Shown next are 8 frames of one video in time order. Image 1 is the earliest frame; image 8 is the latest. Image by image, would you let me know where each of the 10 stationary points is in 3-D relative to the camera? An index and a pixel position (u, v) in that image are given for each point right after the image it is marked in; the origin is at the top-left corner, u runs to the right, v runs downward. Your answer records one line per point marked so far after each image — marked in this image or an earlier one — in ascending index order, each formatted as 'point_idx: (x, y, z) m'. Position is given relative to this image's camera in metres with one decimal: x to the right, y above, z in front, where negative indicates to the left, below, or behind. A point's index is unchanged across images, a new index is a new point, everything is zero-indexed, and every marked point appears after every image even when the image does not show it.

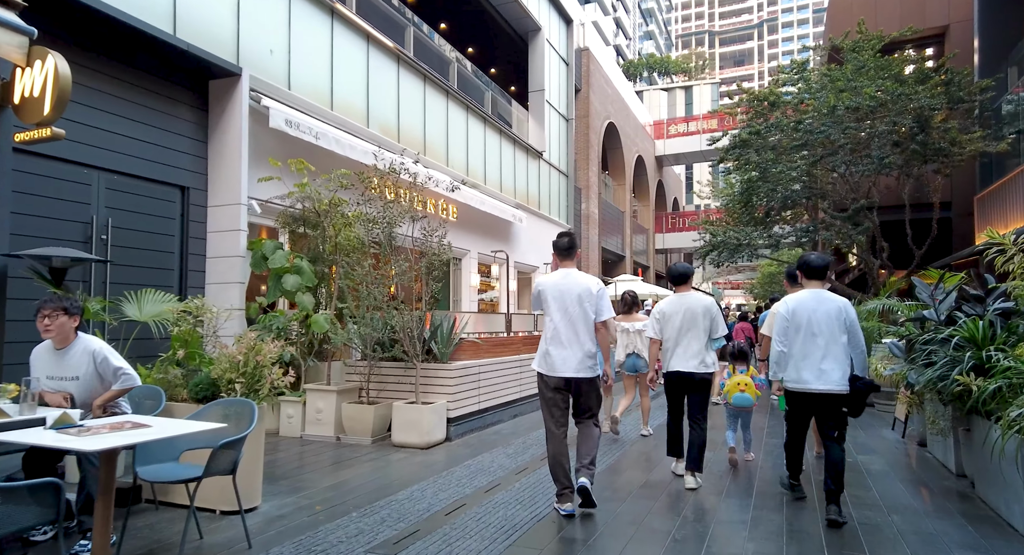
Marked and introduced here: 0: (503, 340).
0: (-0.1, -0.8, +8.3) m
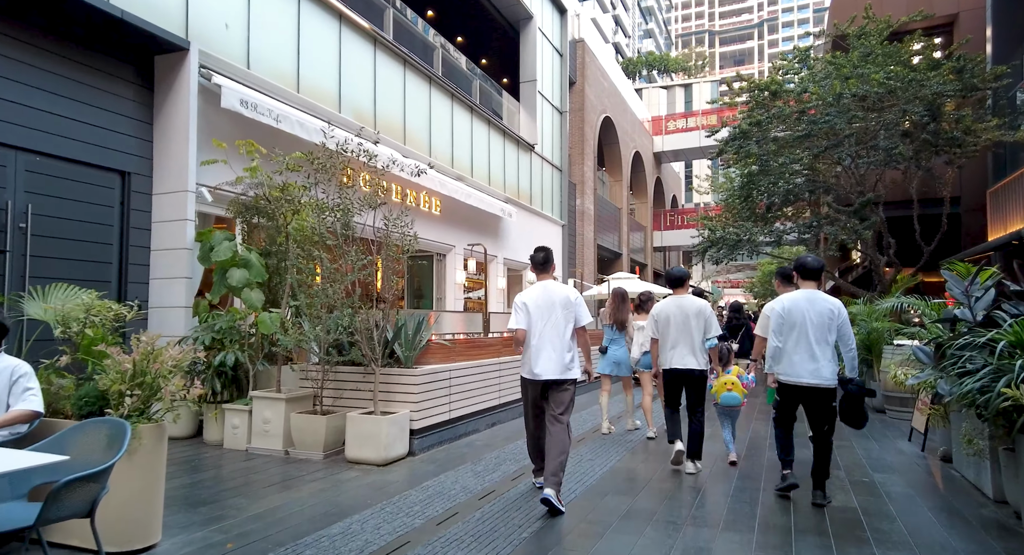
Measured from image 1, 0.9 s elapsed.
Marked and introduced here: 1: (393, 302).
0: (-0.4, -0.8, +7.5) m
1: (-1.1, -0.2, +6.0) m
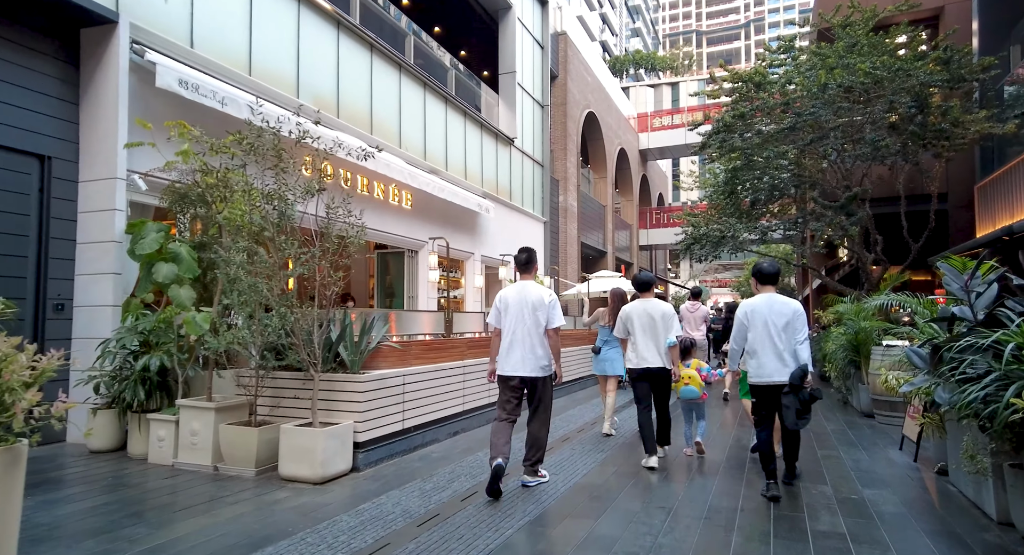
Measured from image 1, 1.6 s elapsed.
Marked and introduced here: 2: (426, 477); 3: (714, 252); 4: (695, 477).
0: (-0.8, -0.7, +7.0) m
1: (-1.5, -0.2, +5.5) m
2: (-0.7, -1.6, +5.2) m
3: (+5.1, +0.7, +16.1) m
4: (+1.5, -1.7, +5.3) m
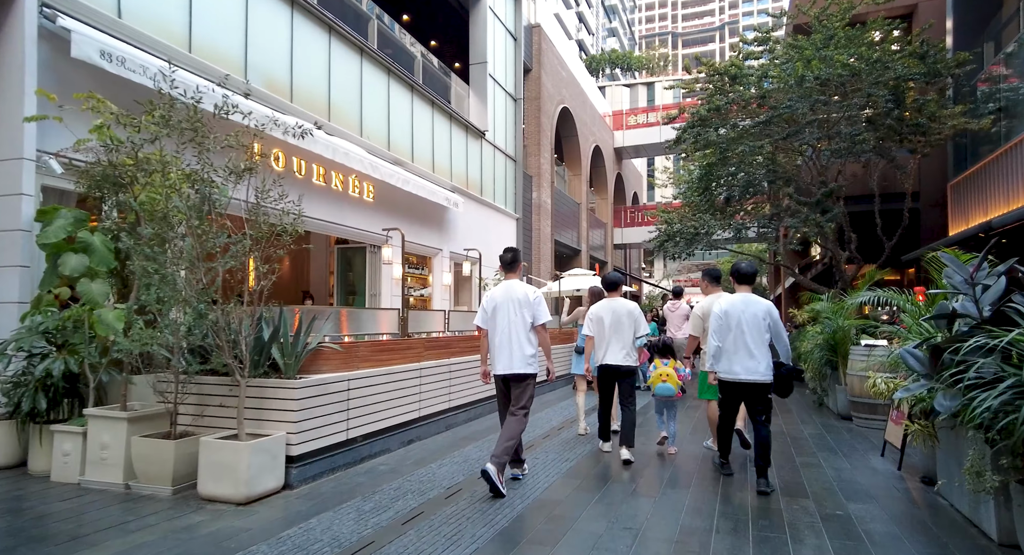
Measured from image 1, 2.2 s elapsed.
0: (-1.2, -0.7, +6.4) m
1: (-1.9, -0.1, +4.9) m
2: (-1.0, -1.6, +4.6) m
3: (+4.3, +0.7, +15.8) m
4: (+1.2, -1.6, +4.9) m
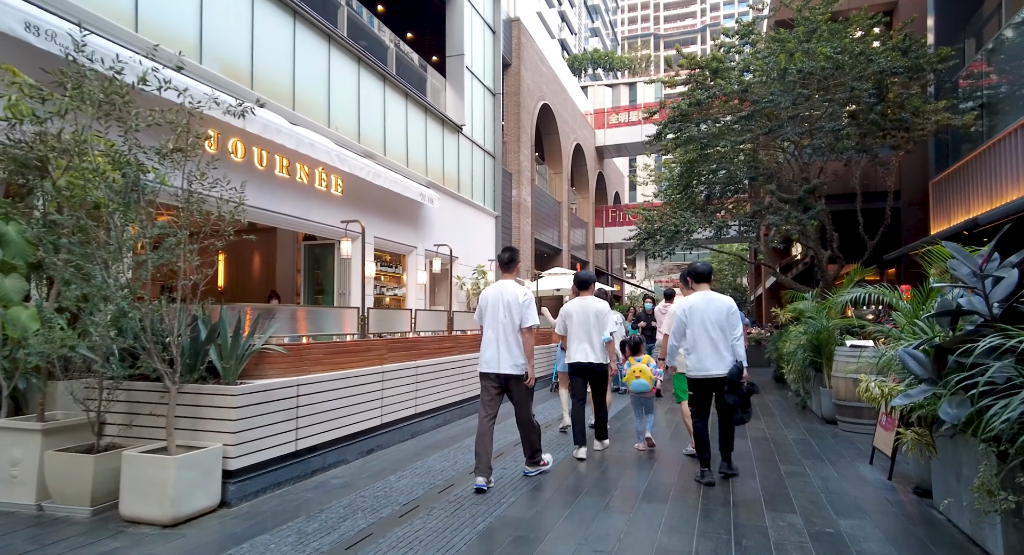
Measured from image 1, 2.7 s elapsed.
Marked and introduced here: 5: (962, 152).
0: (-1.5, -0.6, +6.0) m
1: (-2.1, -0.1, +4.4) m
2: (-1.3, -1.5, +4.2) m
3: (+3.8, +0.7, +15.5) m
4: (+0.9, -1.6, +4.5) m
5: (+8.8, +2.4, +12.5) m
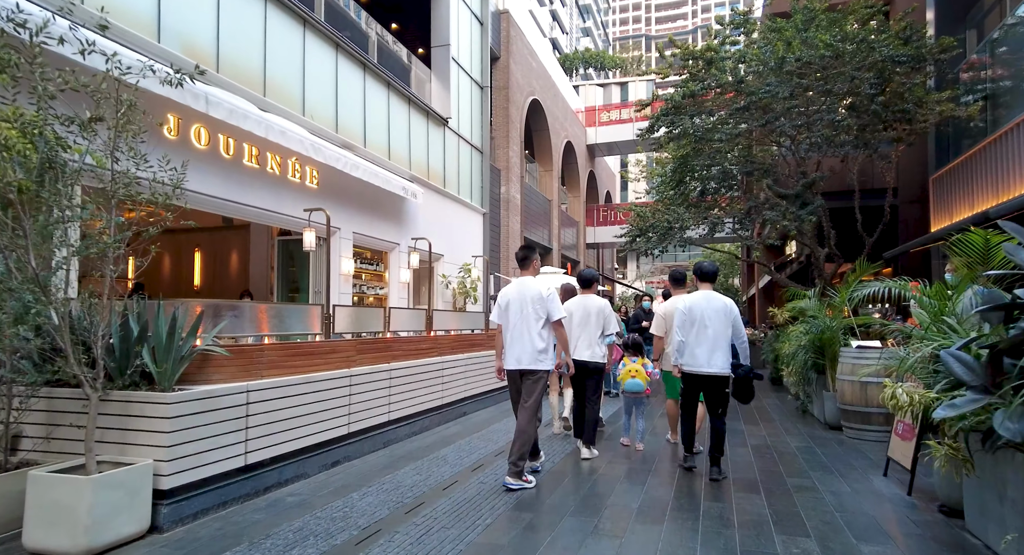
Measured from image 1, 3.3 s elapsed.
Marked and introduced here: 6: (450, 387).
0: (-1.6, -0.6, +5.4) m
1: (-2.3, -0.1, +3.9) m
2: (-1.4, -1.5, +3.6) m
3: (+3.5, +0.8, +15.0) m
4: (+0.8, -1.5, +4.0) m
5: (+8.6, +2.5, +12.1) m
6: (-0.8, -1.4, +8.0) m
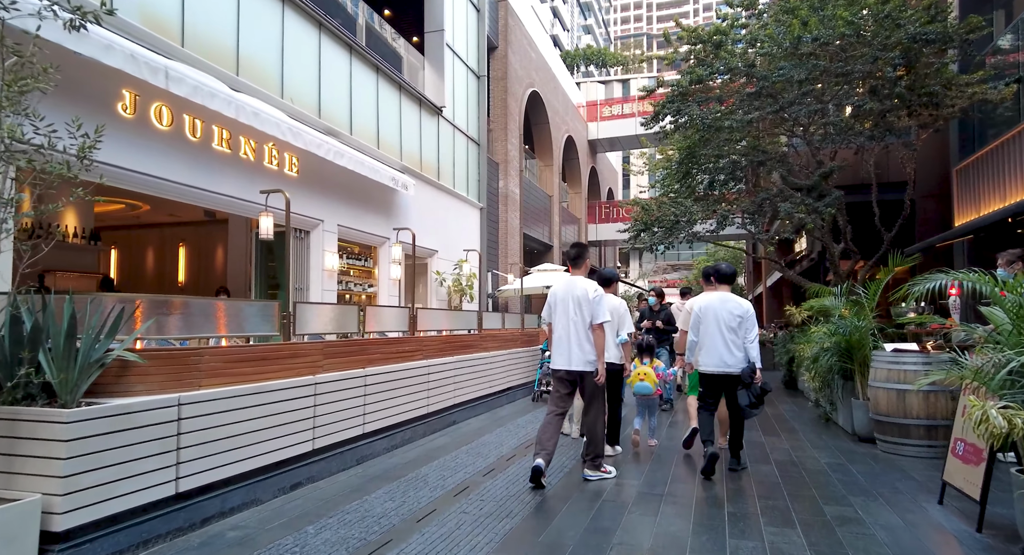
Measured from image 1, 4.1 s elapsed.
0: (-1.7, -0.5, +4.7) m
1: (-2.3, 0.0, +3.1) m
2: (-1.5, -1.4, +2.8) m
3: (+3.4, +0.8, +14.2) m
4: (+0.7, -1.5, +3.2) m
5: (+8.5, +2.5, +11.3) m
6: (-0.8, -1.3, +7.2) m
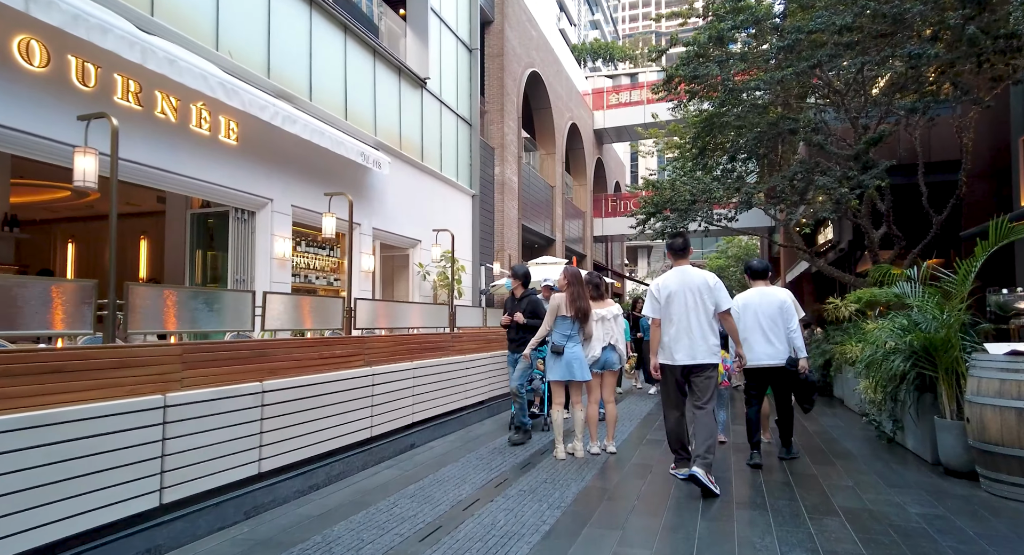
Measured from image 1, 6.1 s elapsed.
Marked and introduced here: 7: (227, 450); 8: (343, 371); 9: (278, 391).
0: (-2.0, -0.4, +3.0) m
1: (-2.6, +0.2, +1.5) m
2: (-1.8, -1.3, +1.2) m
3: (+3.3, +1.0, +12.5) m
4: (+0.4, -1.3, +1.5) m
5: (+8.3, +2.7, +9.5) m
6: (-1.1, -1.2, +5.6) m
7: (-1.7, -1.0, +3.8) m
8: (-1.3, -0.7, +5.1) m
9: (-1.5, -0.7, +4.2) m
